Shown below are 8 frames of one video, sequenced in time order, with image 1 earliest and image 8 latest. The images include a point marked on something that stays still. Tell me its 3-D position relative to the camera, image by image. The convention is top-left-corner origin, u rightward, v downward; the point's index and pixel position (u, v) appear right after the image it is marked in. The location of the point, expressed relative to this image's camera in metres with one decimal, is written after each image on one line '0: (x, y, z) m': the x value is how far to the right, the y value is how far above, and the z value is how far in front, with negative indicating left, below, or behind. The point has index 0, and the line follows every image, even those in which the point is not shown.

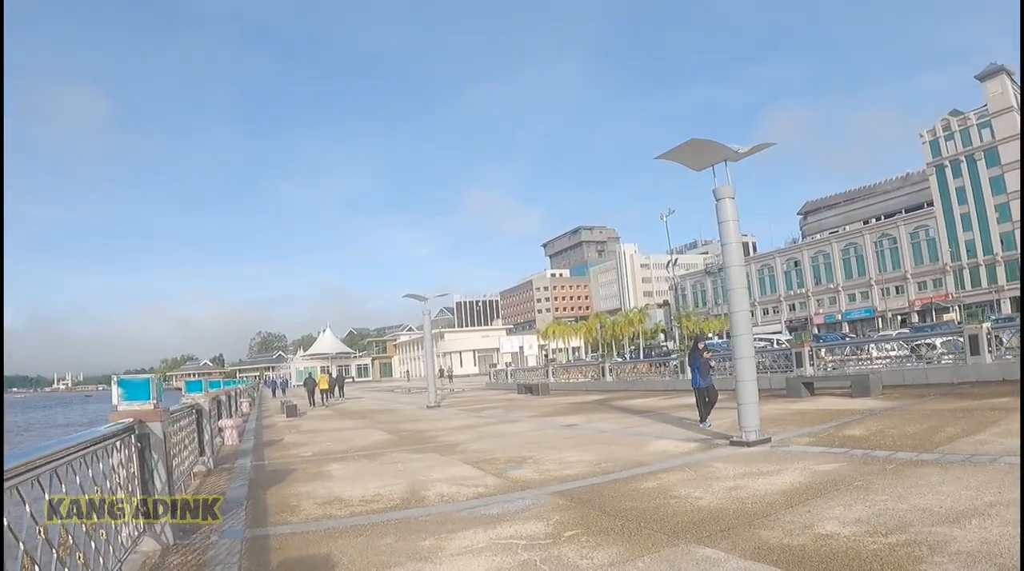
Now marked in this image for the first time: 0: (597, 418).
0: (+2.2, -3.1, +16.2) m
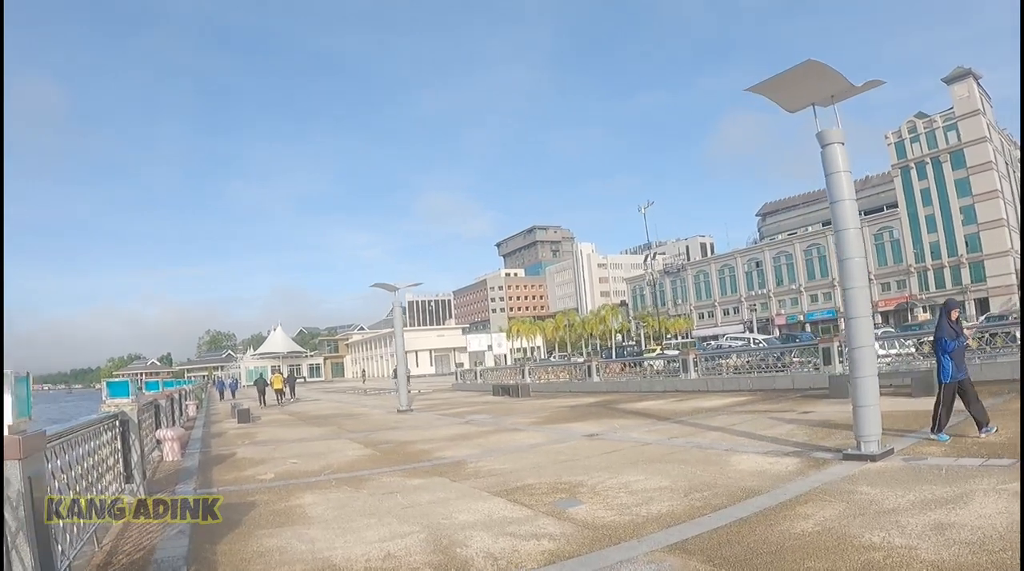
0: (+2.2, -2.8, +13.7) m
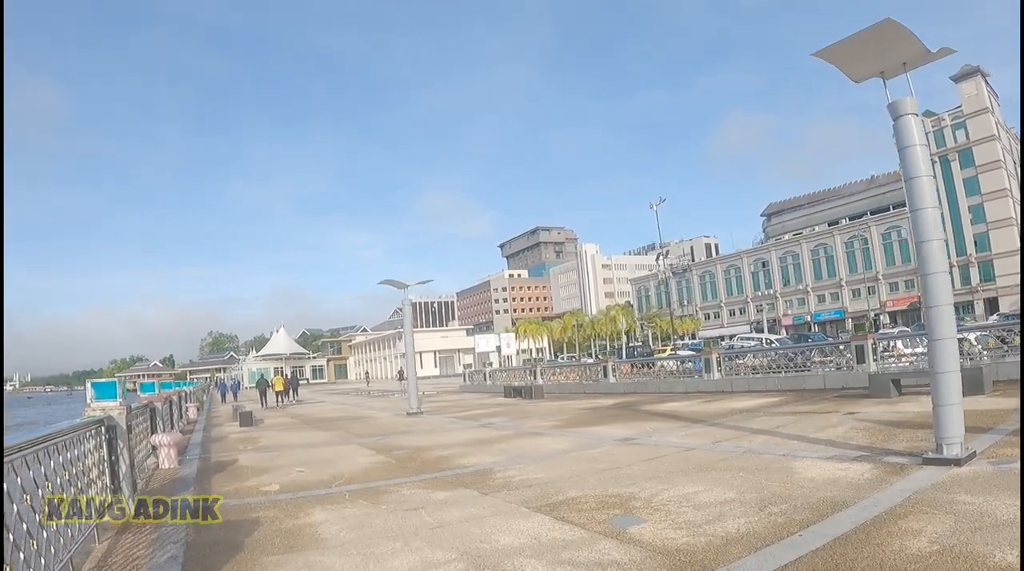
0: (+2.6, -2.7, +12.8) m
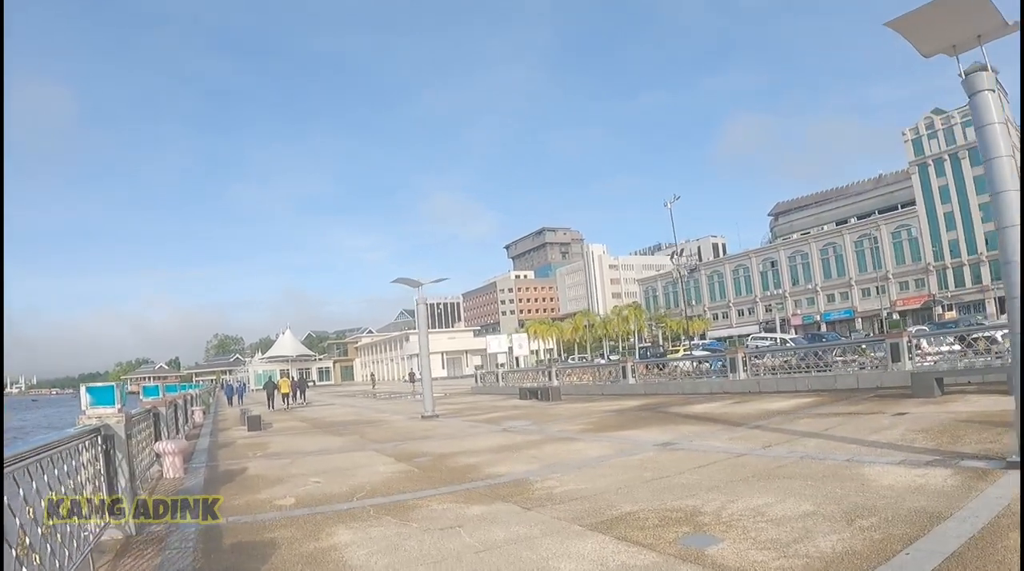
0: (+3.1, -2.6, +11.9) m
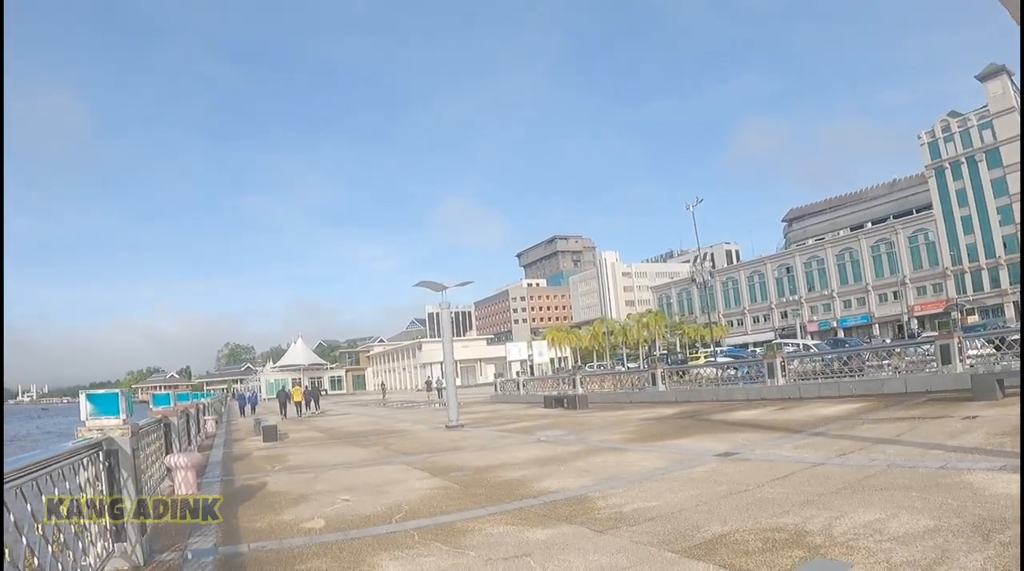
0: (+3.7, -2.5, +10.9) m
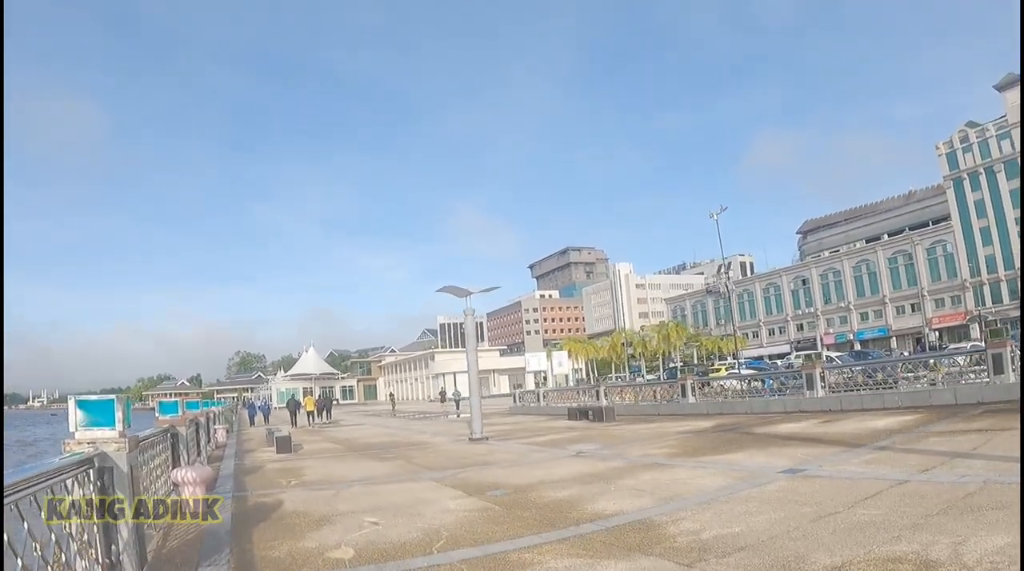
0: (+4.3, -2.5, +9.9) m
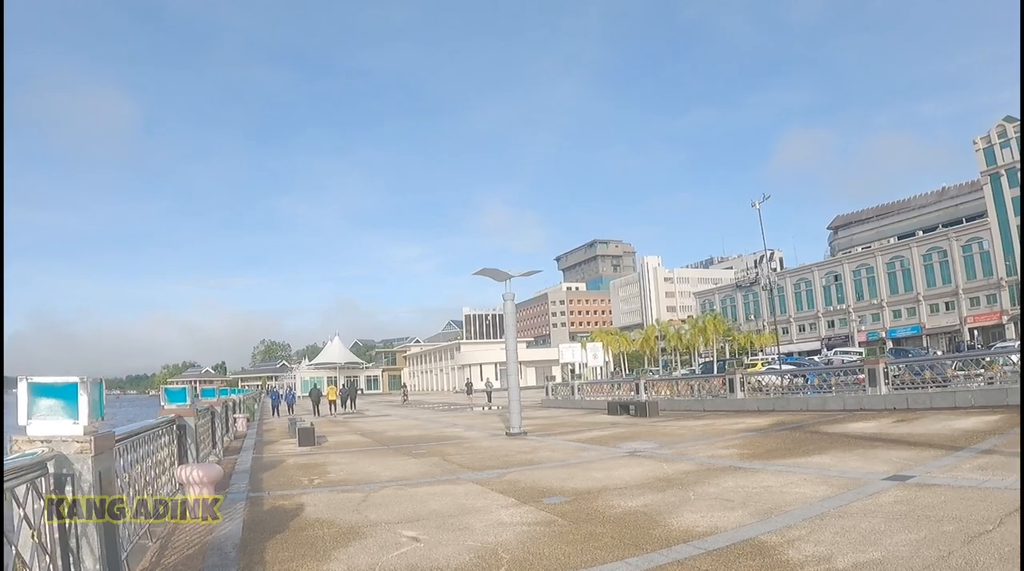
0: (+4.9, -2.3, +8.5) m
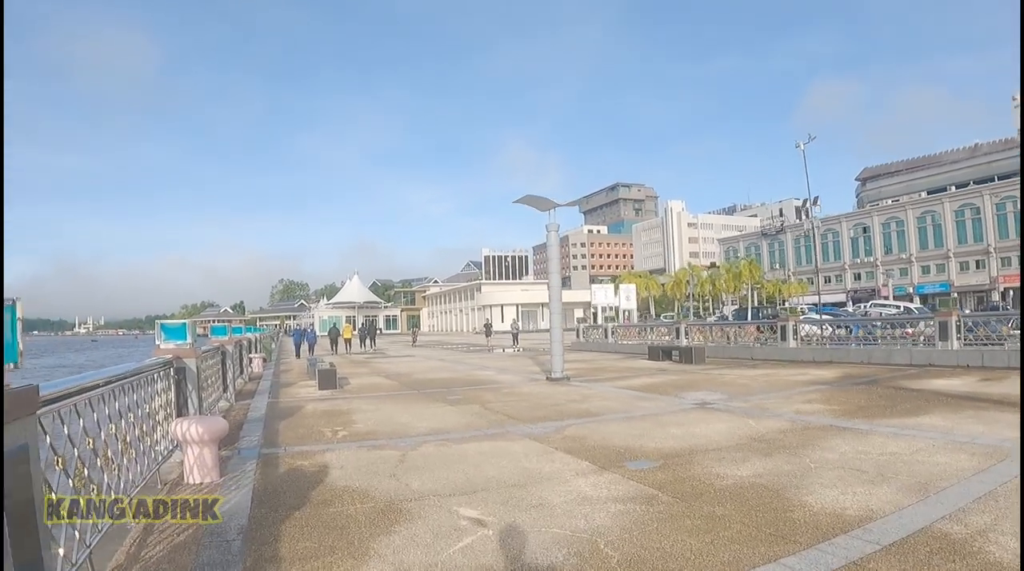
0: (+5.6, -1.5, +6.9) m
